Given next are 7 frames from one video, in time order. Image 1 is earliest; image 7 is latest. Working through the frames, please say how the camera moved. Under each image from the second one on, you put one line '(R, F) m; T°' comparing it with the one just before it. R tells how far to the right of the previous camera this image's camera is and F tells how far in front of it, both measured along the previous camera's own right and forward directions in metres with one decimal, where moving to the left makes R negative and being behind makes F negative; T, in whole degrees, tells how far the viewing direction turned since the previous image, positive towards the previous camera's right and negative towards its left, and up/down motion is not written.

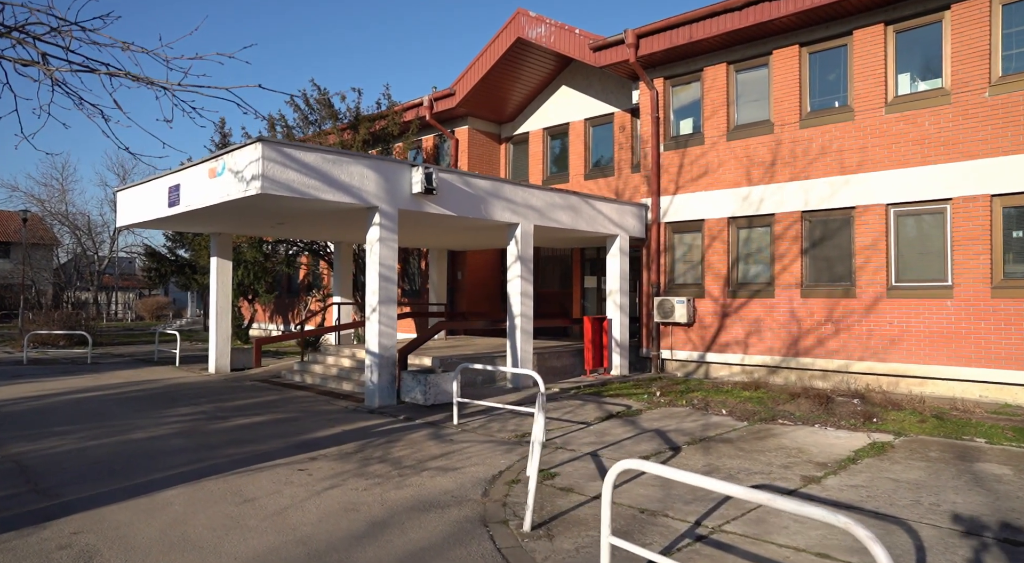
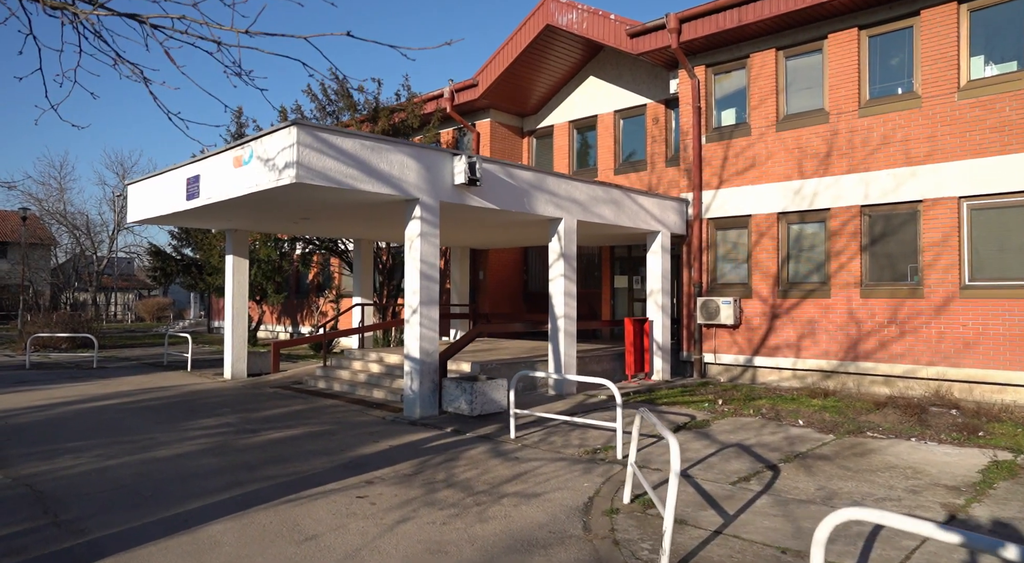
(-0.8, +0.8) m; 0°
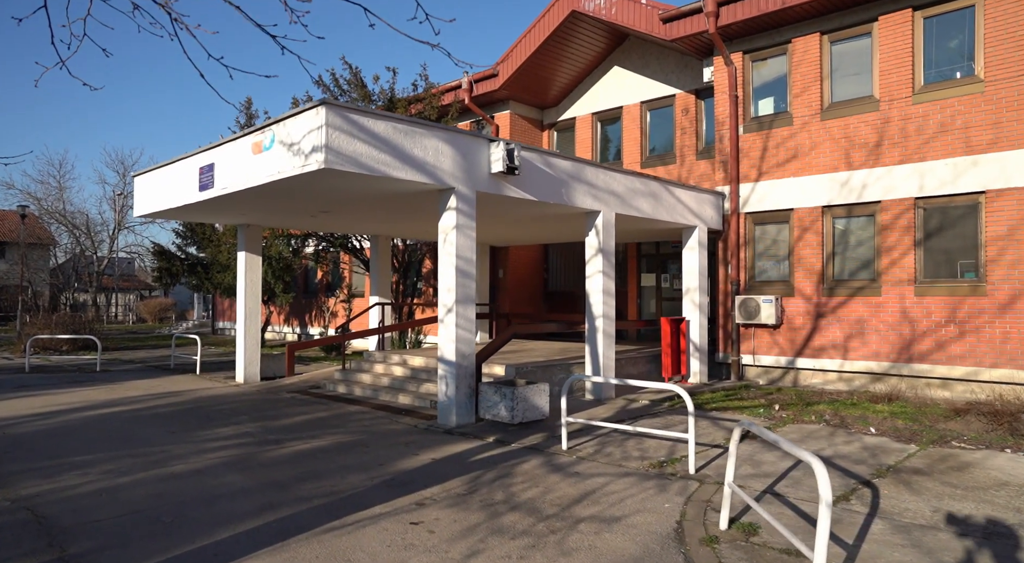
(-0.5, +0.7) m; 0°
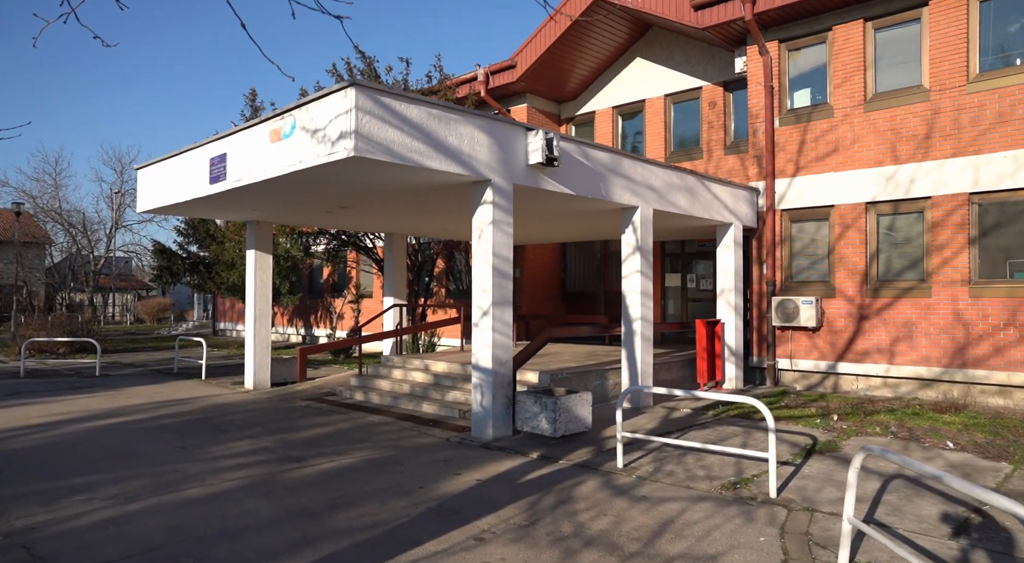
(-0.5, +0.7) m; 0°
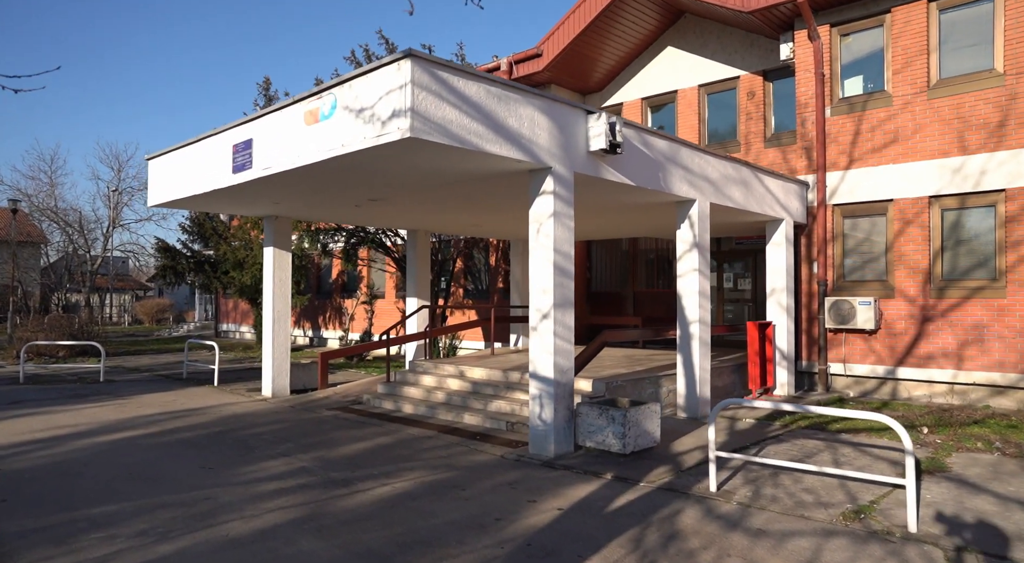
(-0.7, +0.8) m; 0°
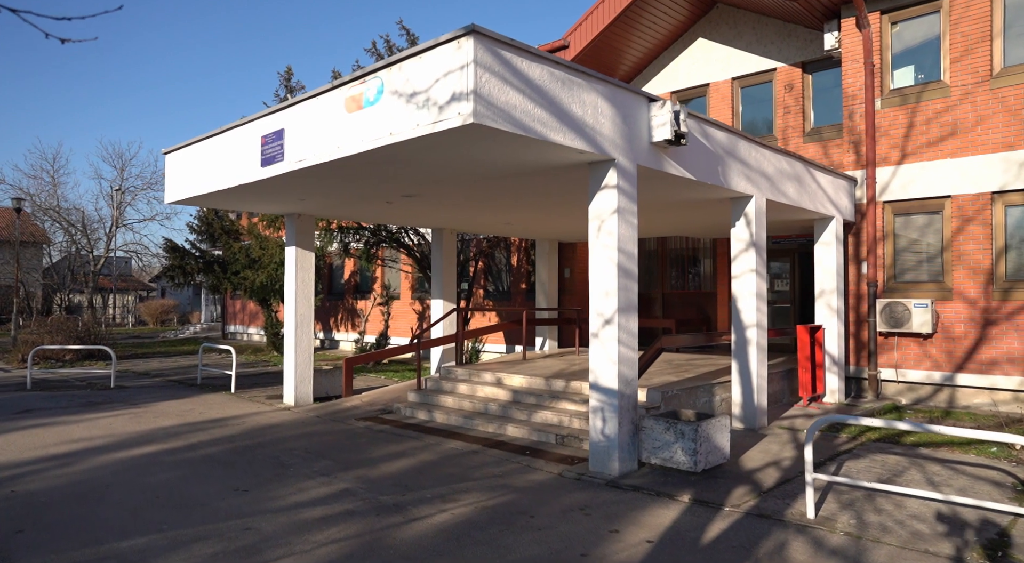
(-0.5, +0.6) m; 0°
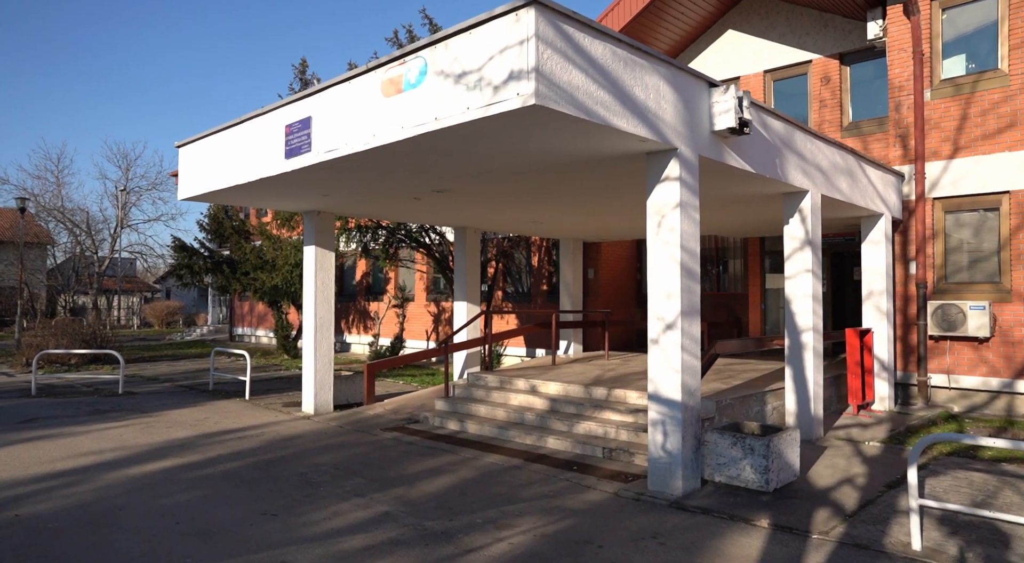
(-0.4, +0.6) m; 0°
